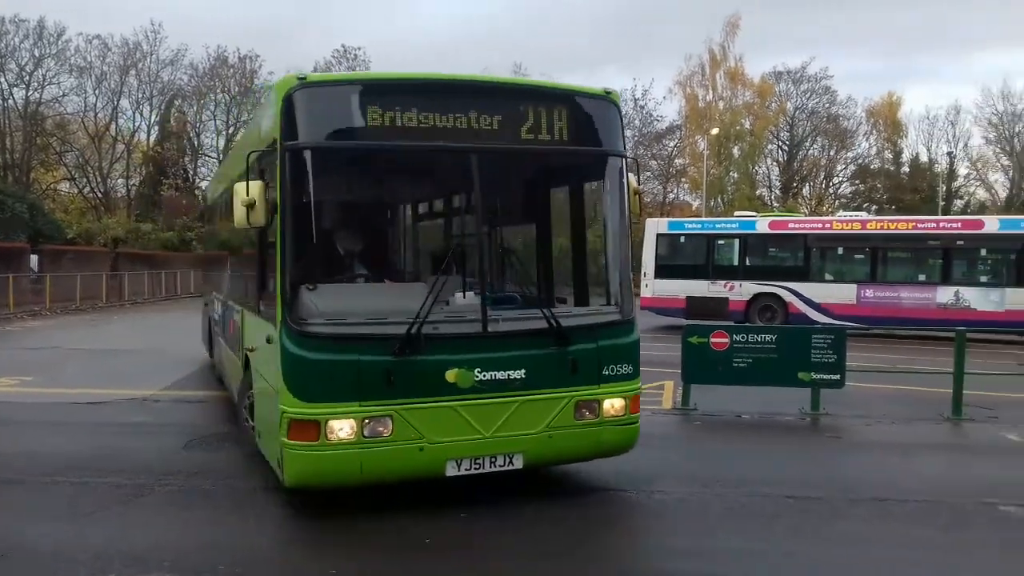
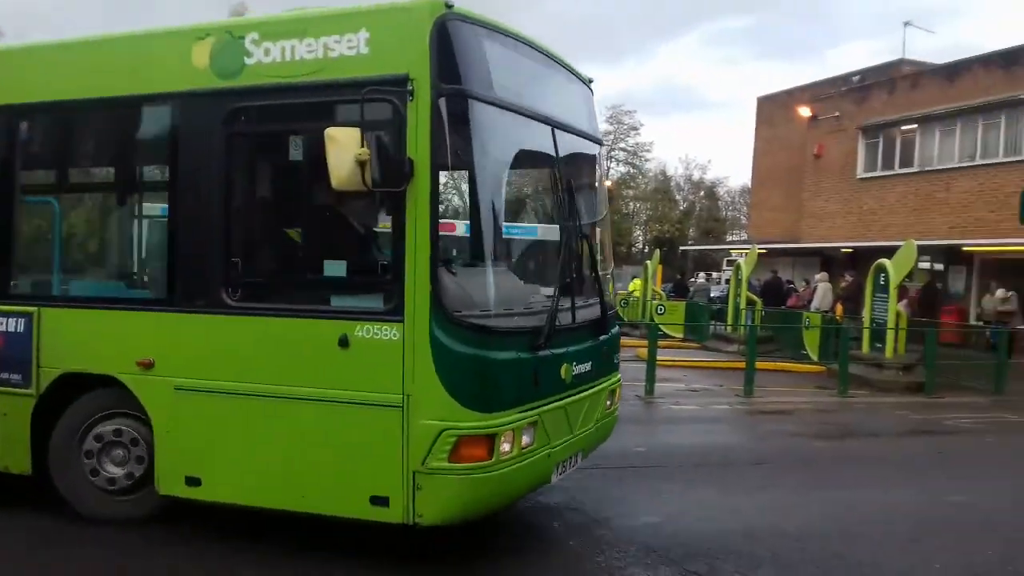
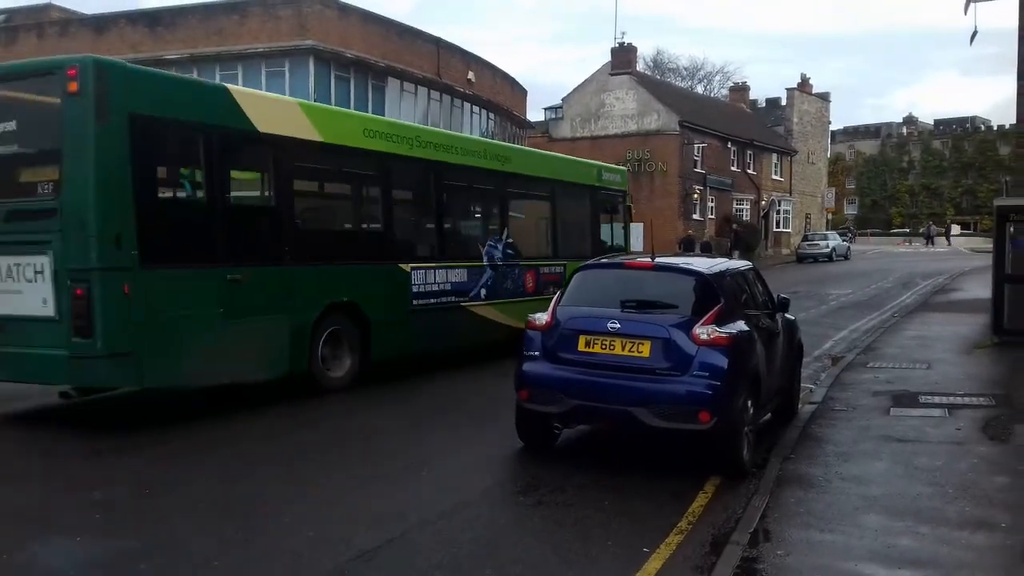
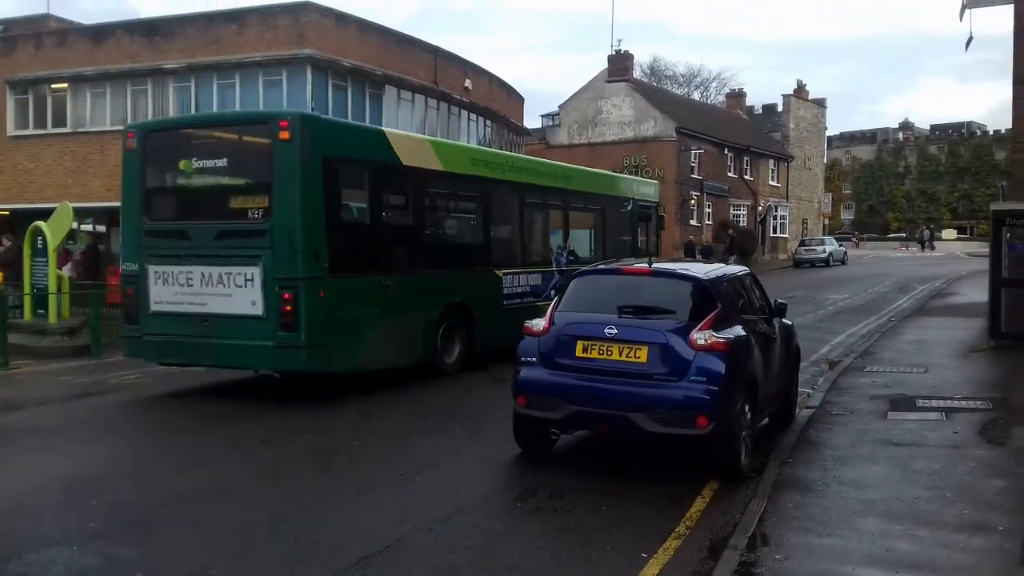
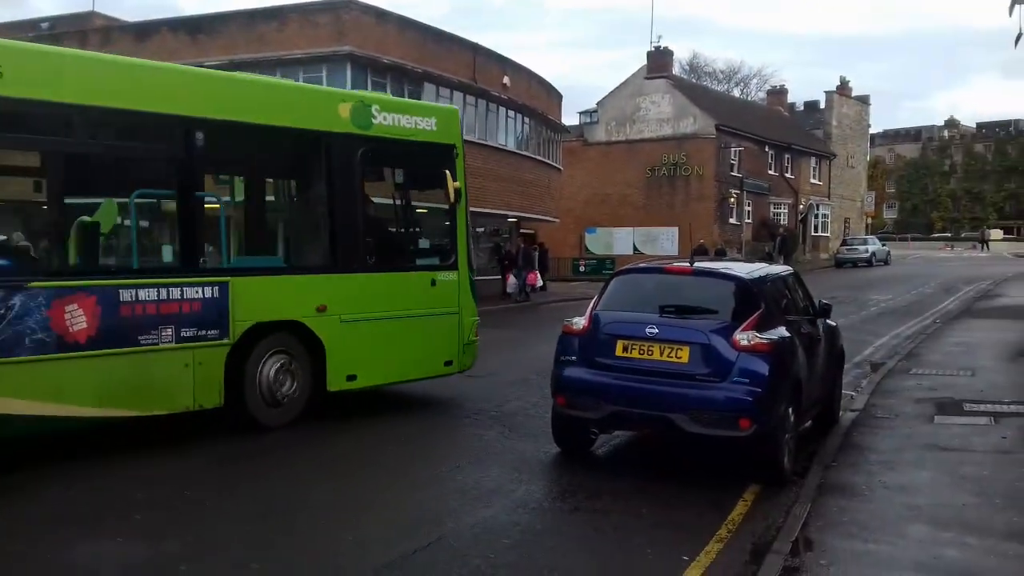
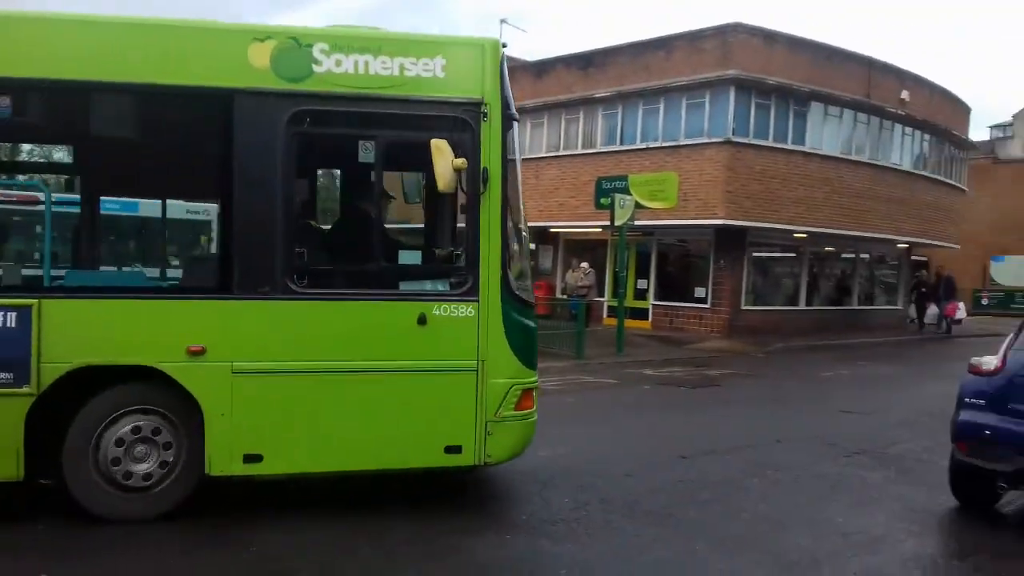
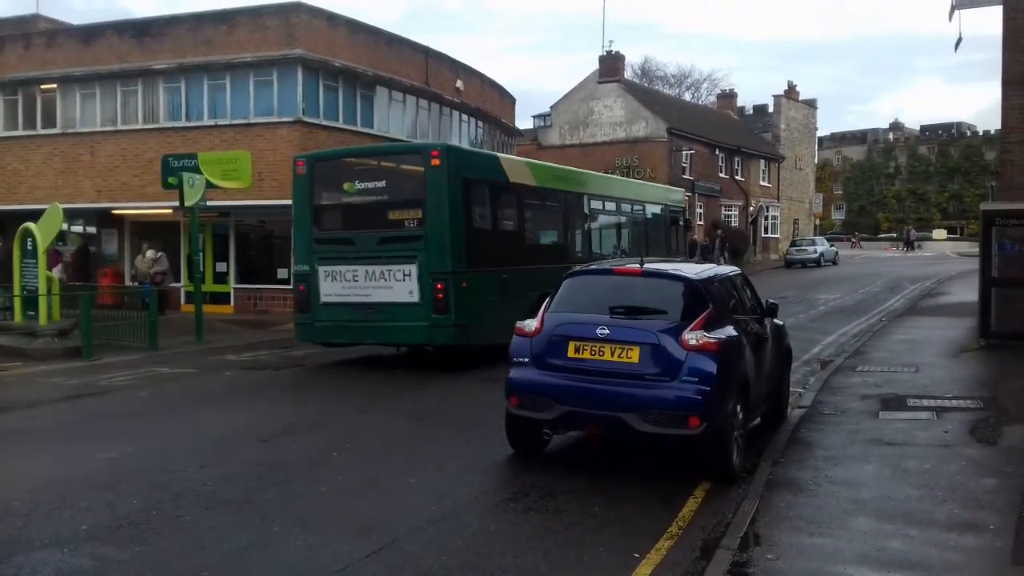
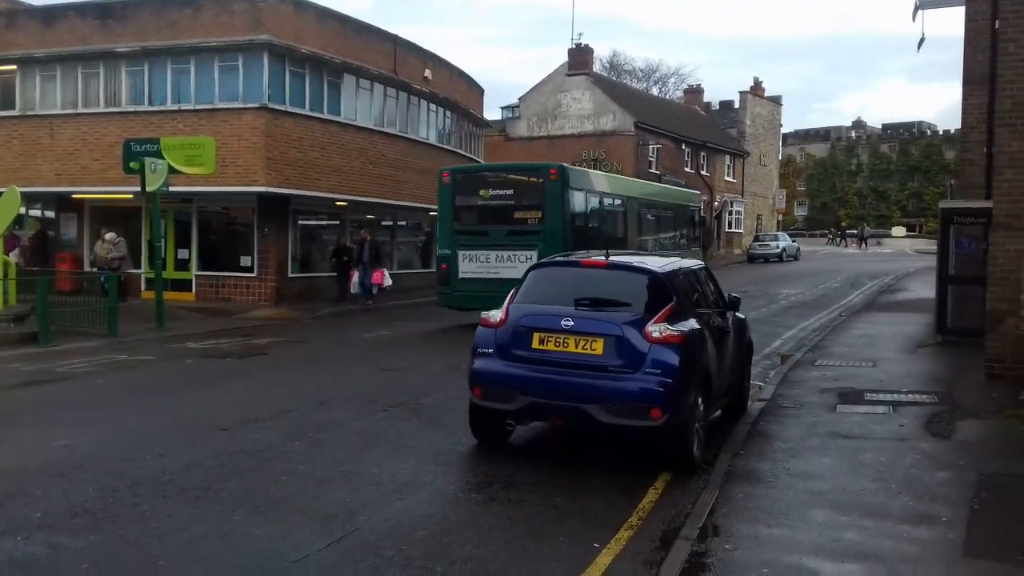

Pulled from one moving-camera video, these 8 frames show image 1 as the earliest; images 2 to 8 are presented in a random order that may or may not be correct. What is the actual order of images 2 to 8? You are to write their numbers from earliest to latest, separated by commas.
2, 6, 5, 3, 4, 7, 8
